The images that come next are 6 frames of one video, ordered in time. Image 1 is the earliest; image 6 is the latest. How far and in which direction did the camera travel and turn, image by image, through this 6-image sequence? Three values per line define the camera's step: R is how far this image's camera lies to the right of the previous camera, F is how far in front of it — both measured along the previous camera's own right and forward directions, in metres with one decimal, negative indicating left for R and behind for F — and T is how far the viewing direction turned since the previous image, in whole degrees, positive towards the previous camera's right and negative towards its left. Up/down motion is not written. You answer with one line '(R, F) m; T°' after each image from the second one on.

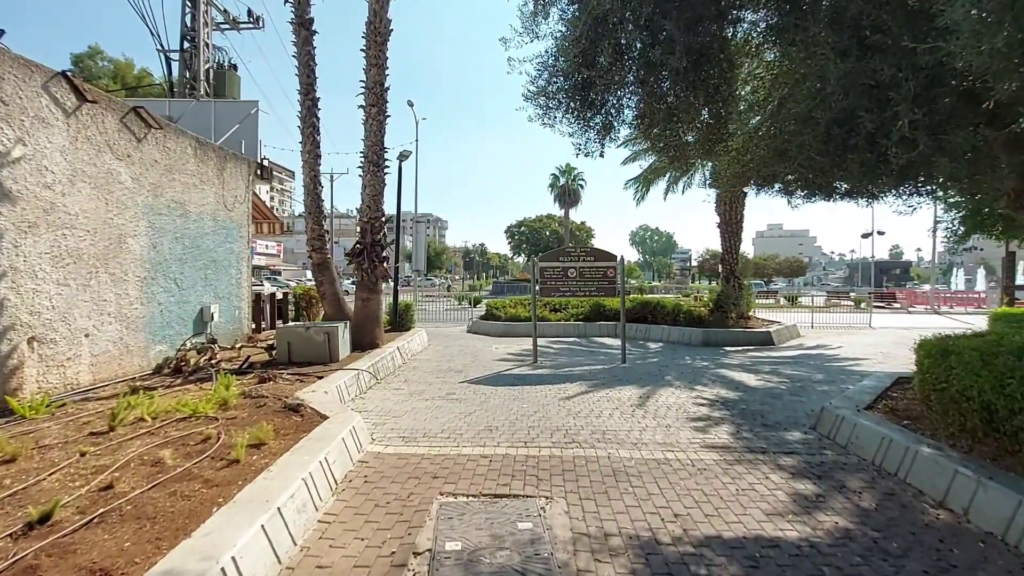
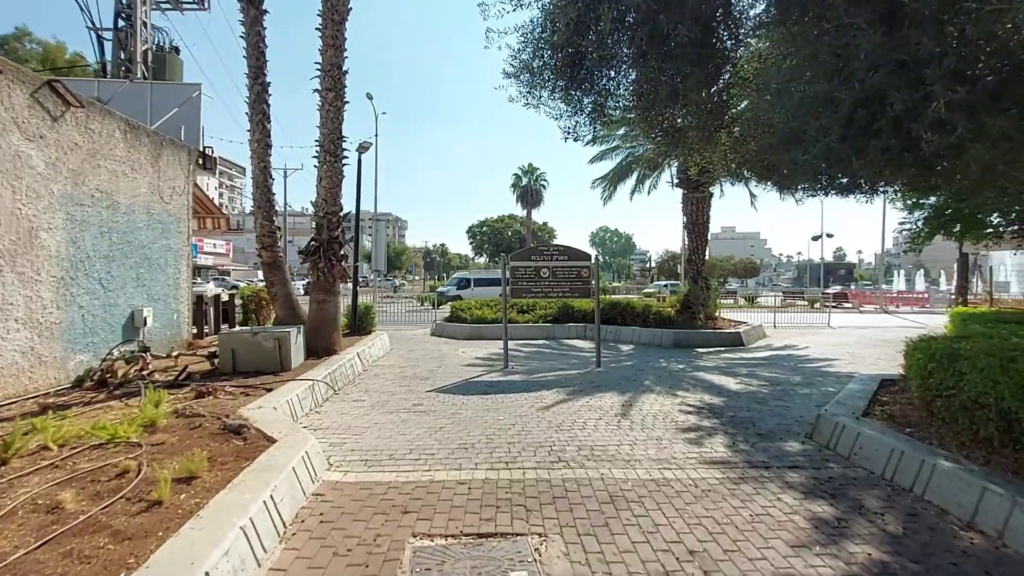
(-0.2, +0.6) m; +4°
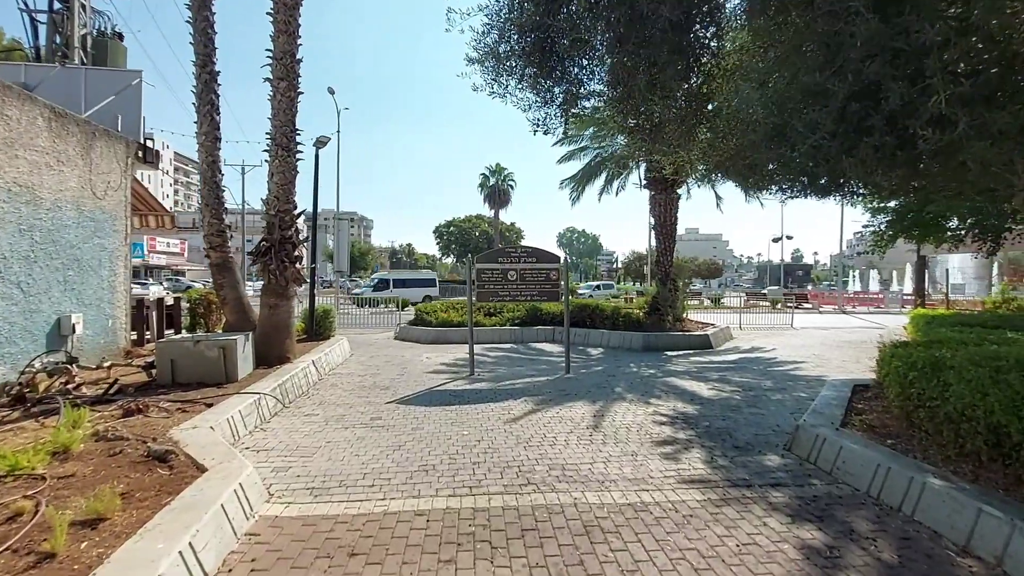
(0.0, +0.4) m; +4°
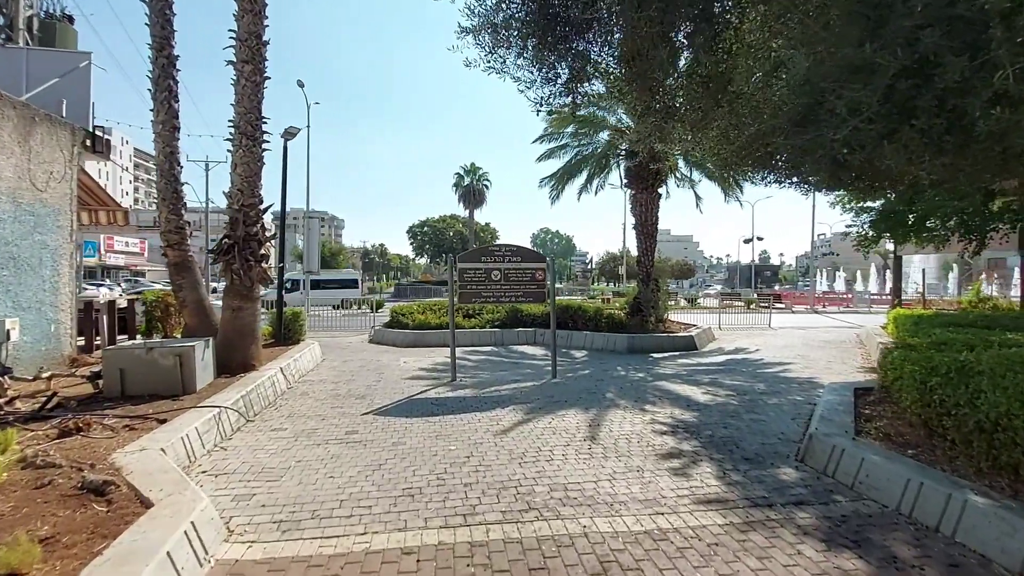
(-0.2, +0.5) m; +3°
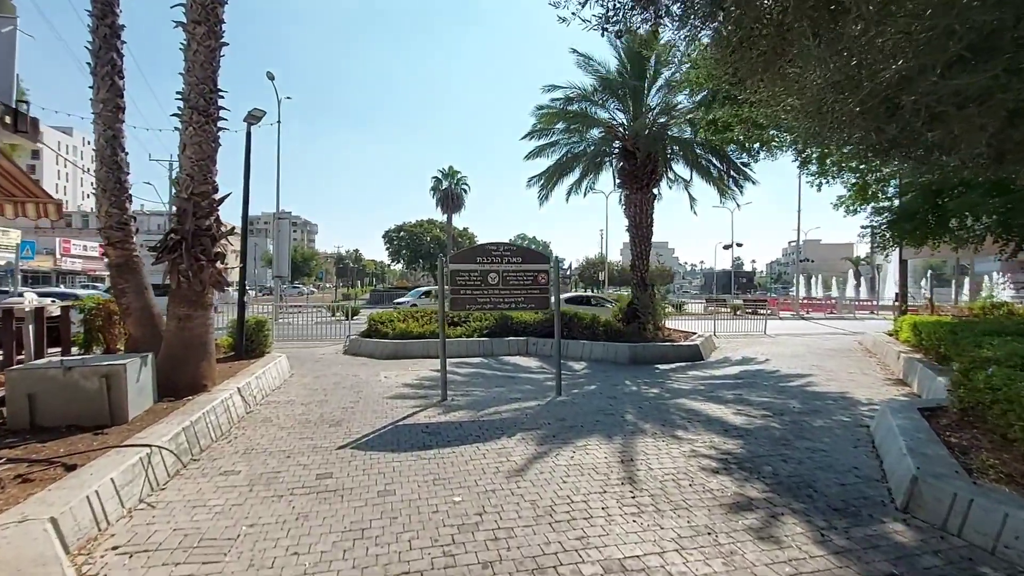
(-0.4, +1.2) m; +3°
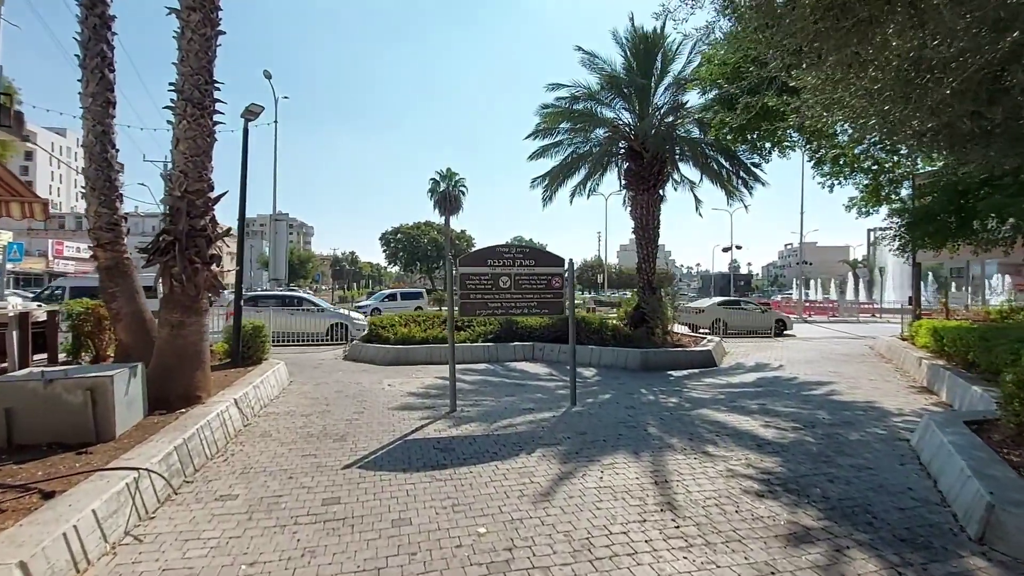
(-0.3, +0.4) m; 0°
